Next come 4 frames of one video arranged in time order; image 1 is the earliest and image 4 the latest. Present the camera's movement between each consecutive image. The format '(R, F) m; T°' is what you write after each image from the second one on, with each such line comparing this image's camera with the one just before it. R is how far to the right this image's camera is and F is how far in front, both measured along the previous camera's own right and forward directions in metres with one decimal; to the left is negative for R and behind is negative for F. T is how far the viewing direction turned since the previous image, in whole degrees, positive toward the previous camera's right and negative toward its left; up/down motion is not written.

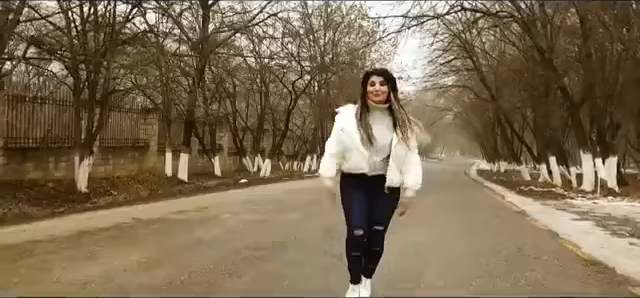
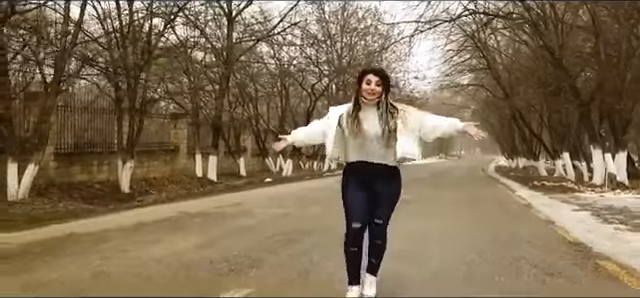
(0.0, -1.8) m; -1°
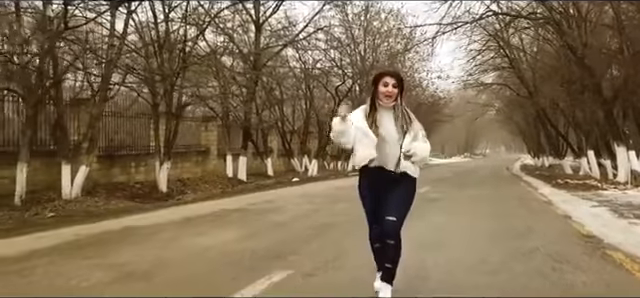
(-0.1, -1.0) m; -2°
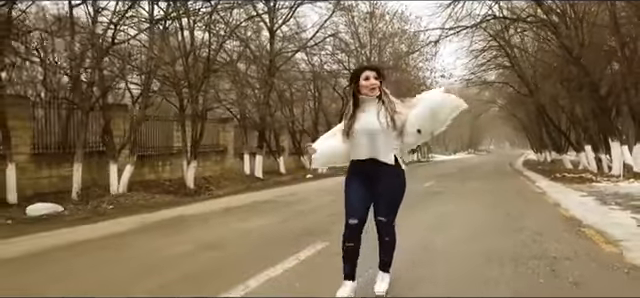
(-0.3, -2.1) m; 0°
